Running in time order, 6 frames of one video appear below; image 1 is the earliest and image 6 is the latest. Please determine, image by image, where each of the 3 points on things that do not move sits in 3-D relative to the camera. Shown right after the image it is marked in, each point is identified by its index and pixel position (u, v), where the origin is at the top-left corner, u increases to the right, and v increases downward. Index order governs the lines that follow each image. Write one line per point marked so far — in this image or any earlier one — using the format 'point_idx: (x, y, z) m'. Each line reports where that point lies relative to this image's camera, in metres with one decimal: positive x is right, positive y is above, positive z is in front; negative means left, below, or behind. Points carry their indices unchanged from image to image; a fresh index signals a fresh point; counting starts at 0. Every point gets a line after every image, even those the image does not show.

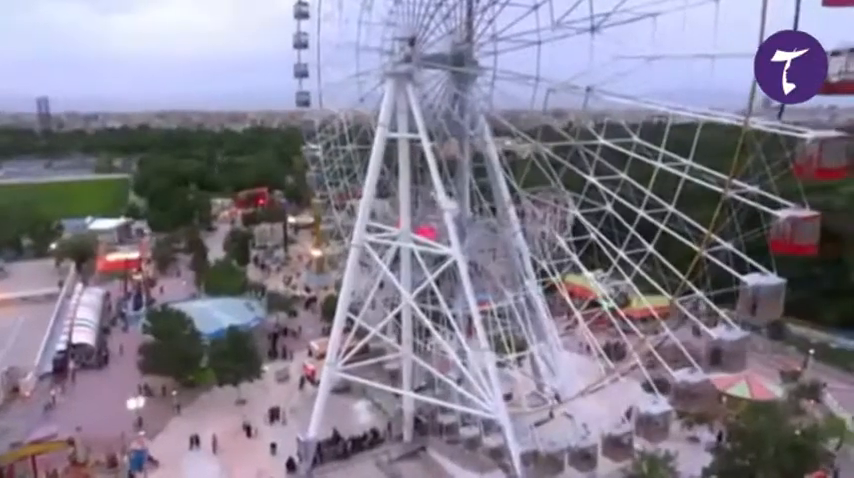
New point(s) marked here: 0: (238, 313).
0: (-6.4, -2.5, +19.3) m
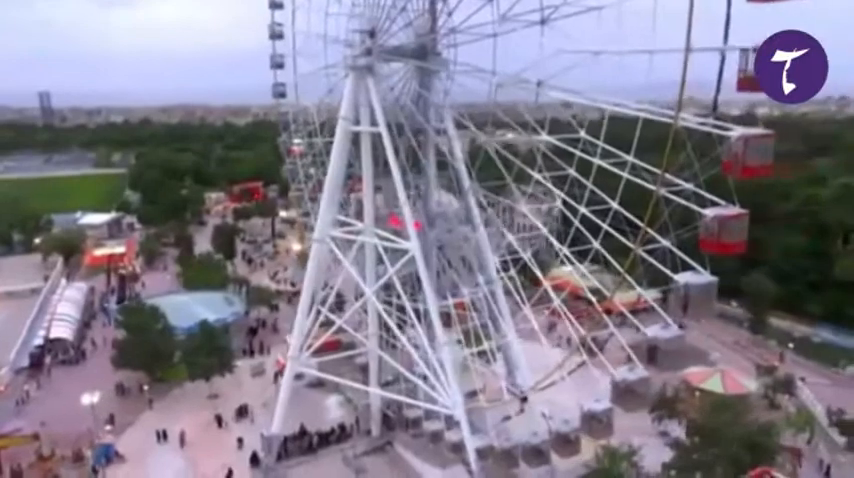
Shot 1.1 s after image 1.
0: (-7.2, -2.3, +19.3) m
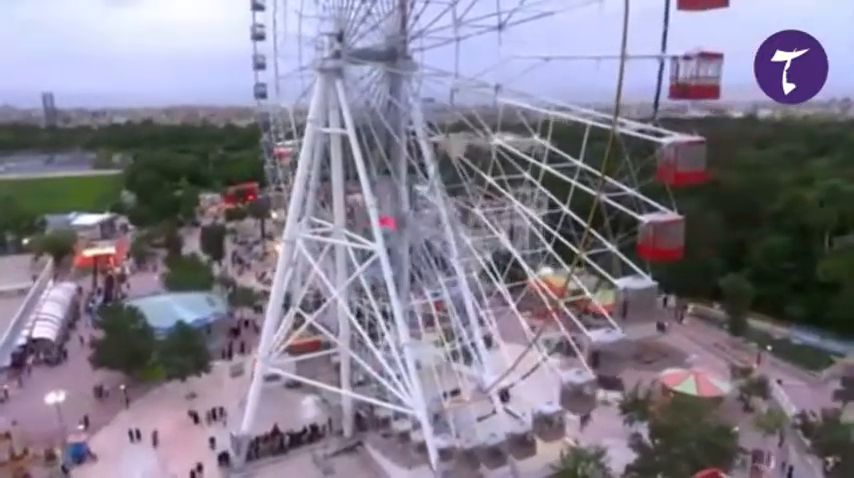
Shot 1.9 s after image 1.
0: (-7.9, -2.4, +19.4) m
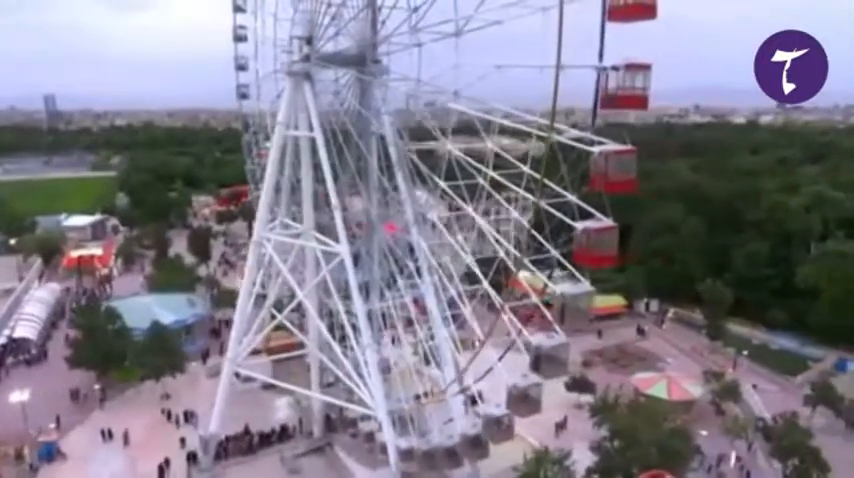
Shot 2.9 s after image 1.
0: (-8.6, -2.4, +19.5) m
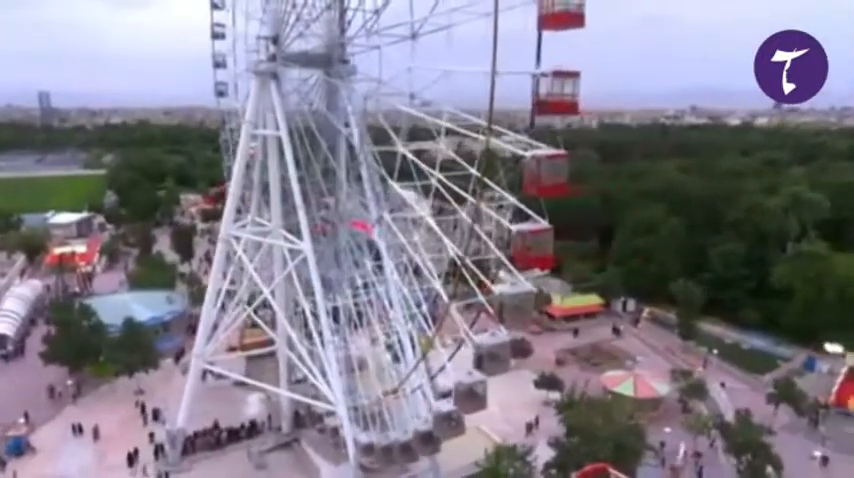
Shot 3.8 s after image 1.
0: (-9.4, -2.3, +19.6) m
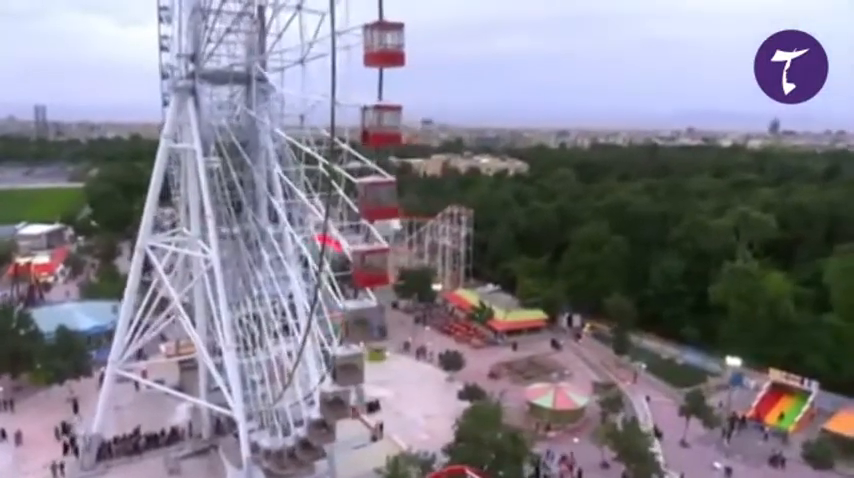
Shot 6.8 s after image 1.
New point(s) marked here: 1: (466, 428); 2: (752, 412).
0: (-11.6, -2.7, +19.9) m
1: (+0.8, -3.8, +11.5) m
2: (+9.3, -4.9, +16.3) m
